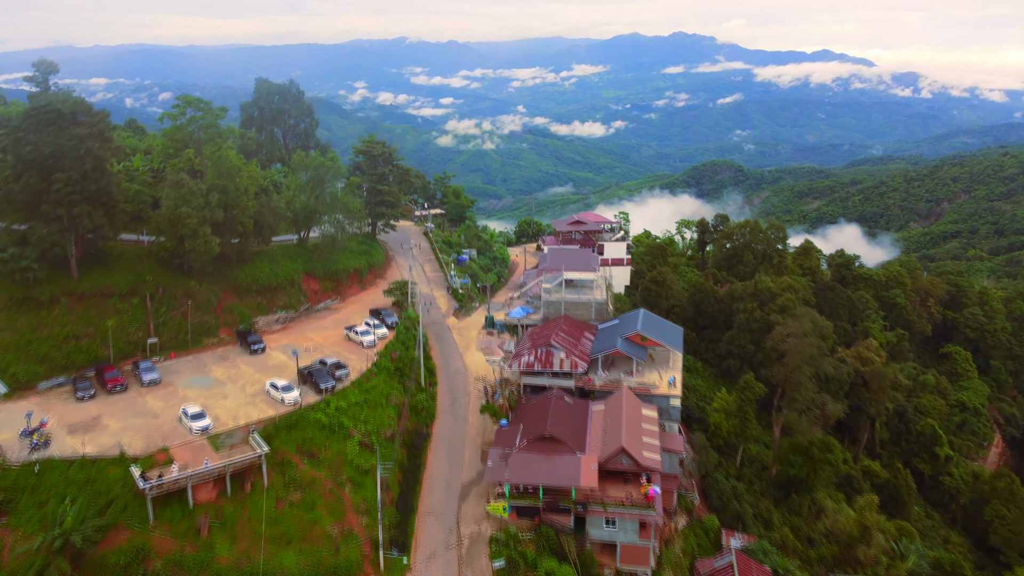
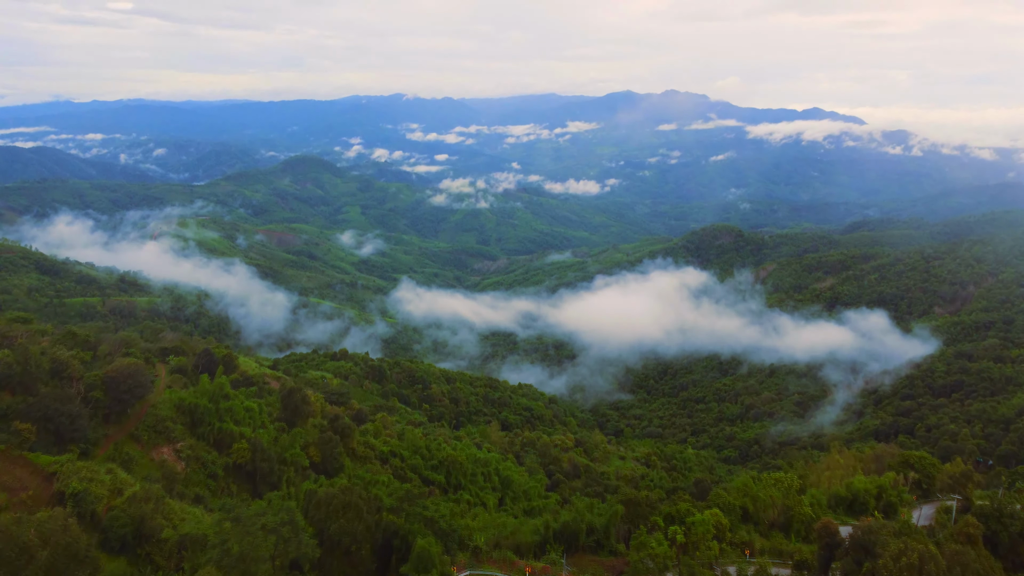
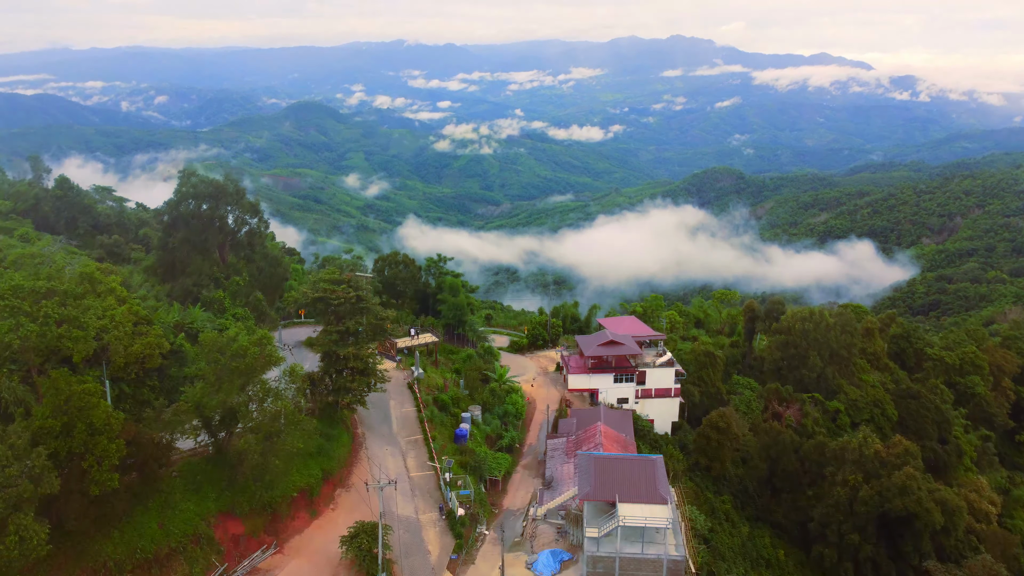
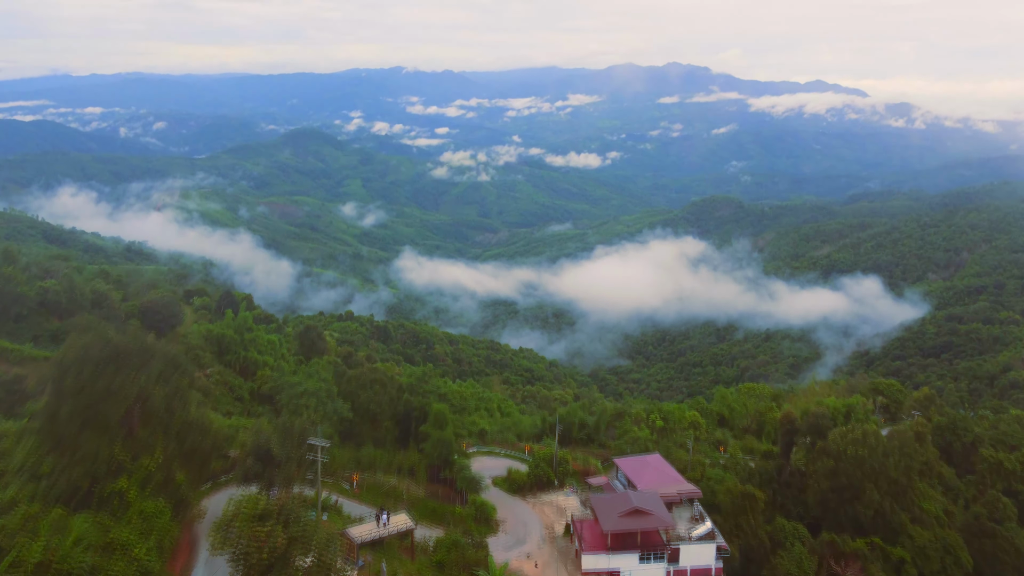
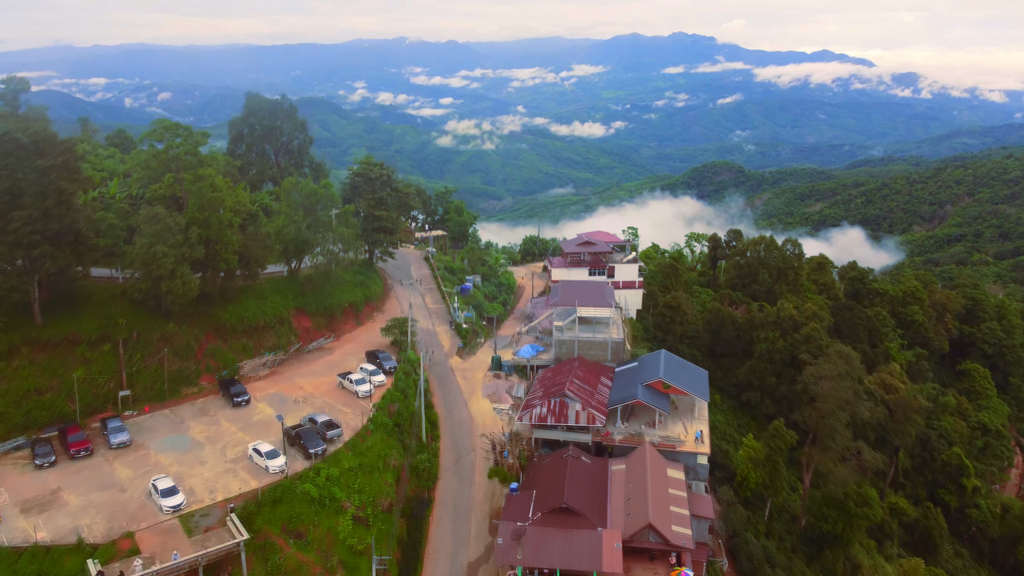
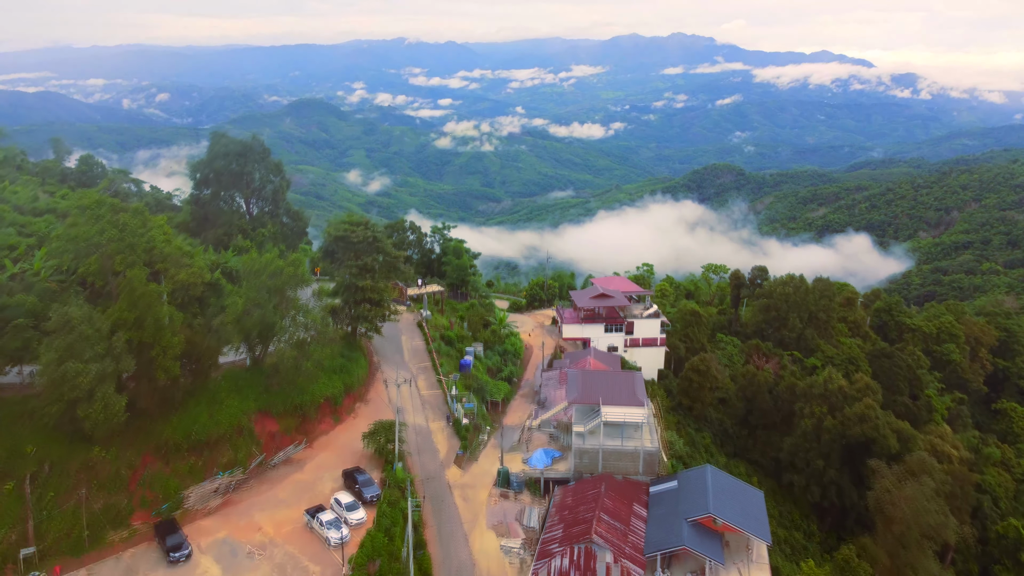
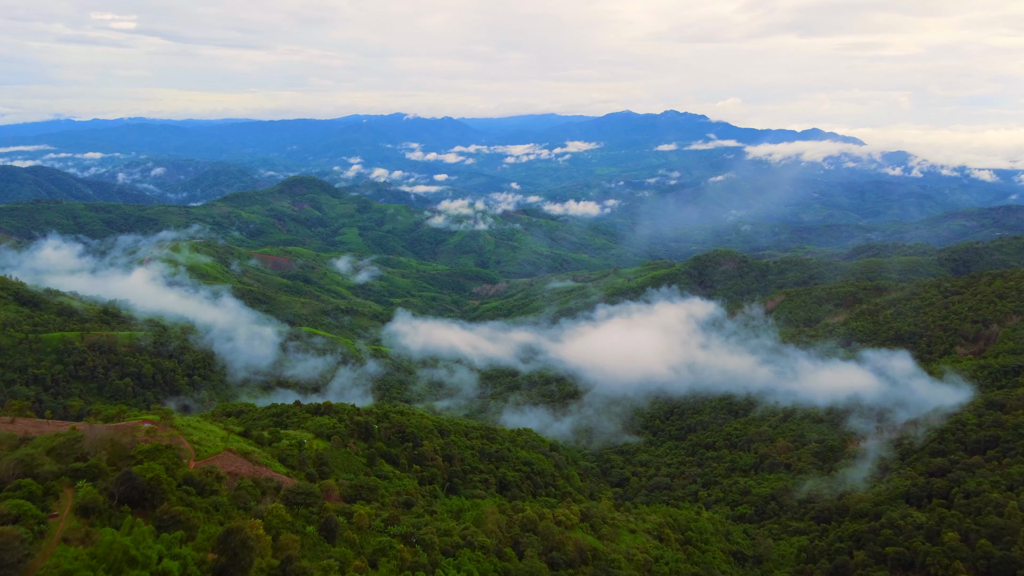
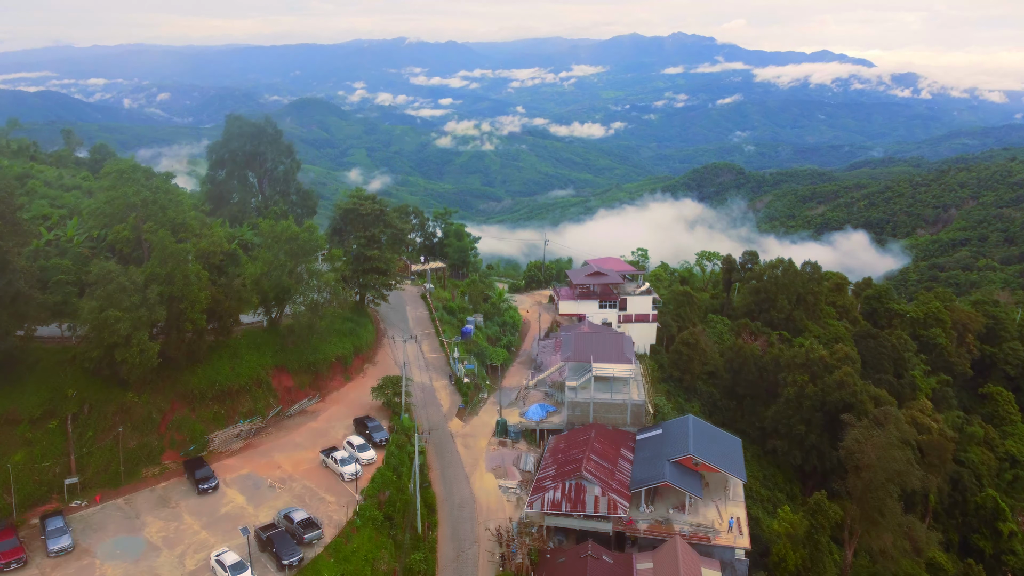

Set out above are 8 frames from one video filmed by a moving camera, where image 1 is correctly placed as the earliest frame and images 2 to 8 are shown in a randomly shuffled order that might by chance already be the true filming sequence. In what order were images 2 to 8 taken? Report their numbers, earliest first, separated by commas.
5, 8, 6, 3, 4, 2, 7
